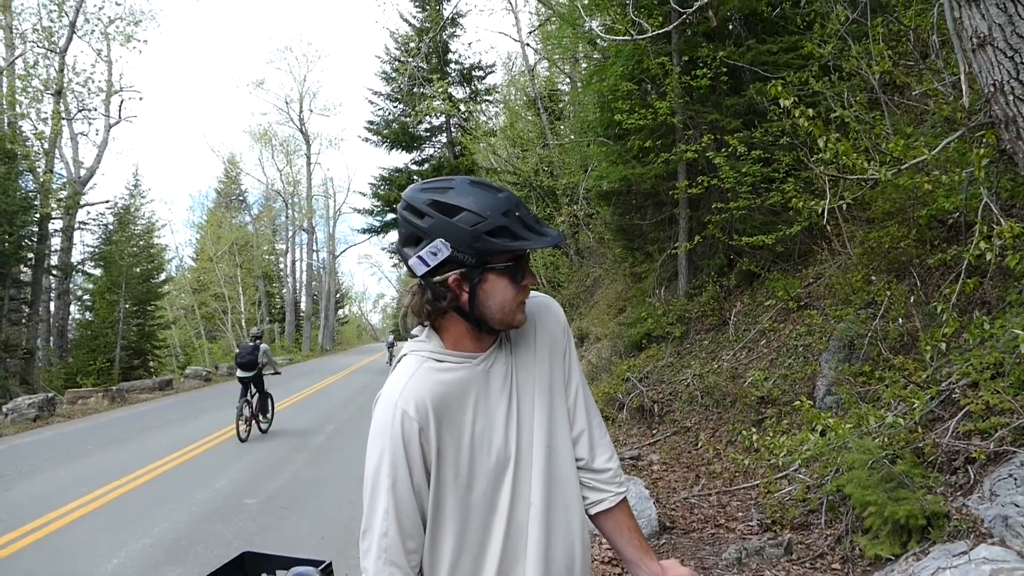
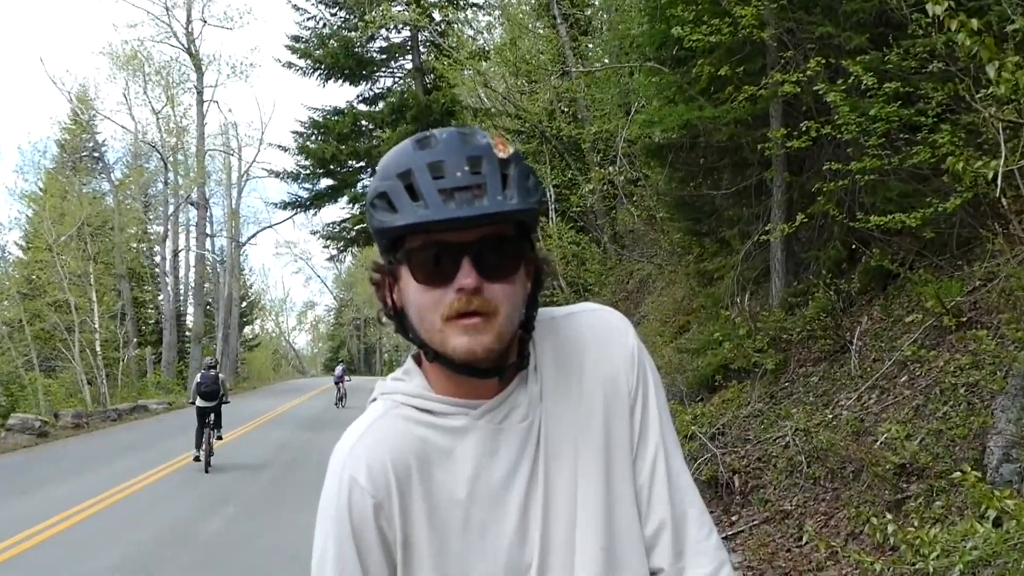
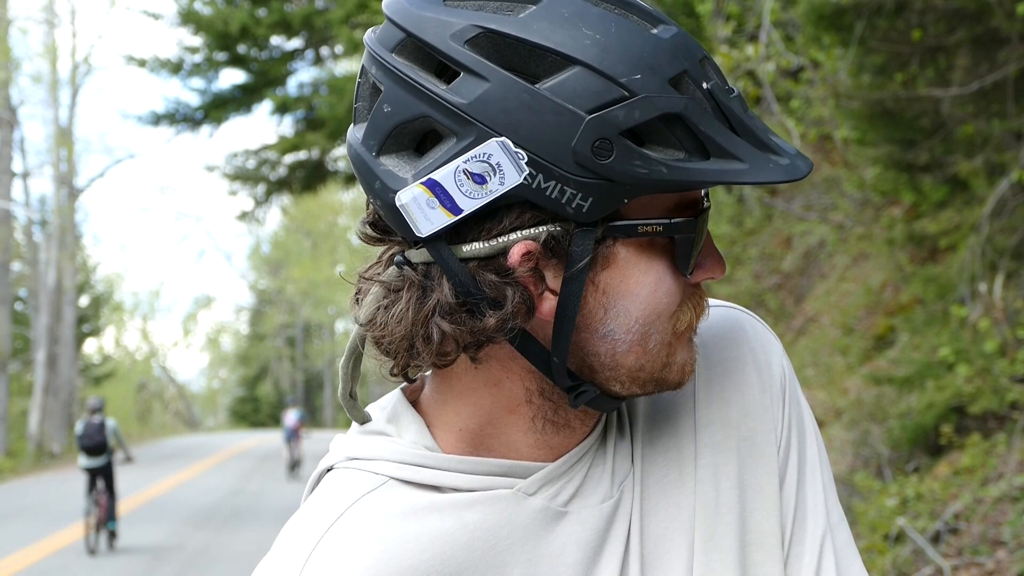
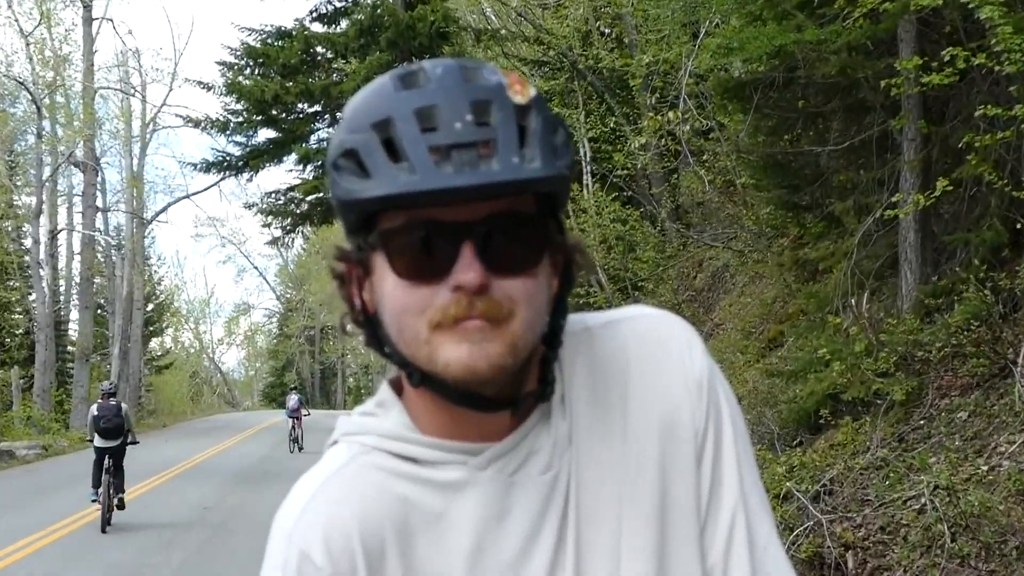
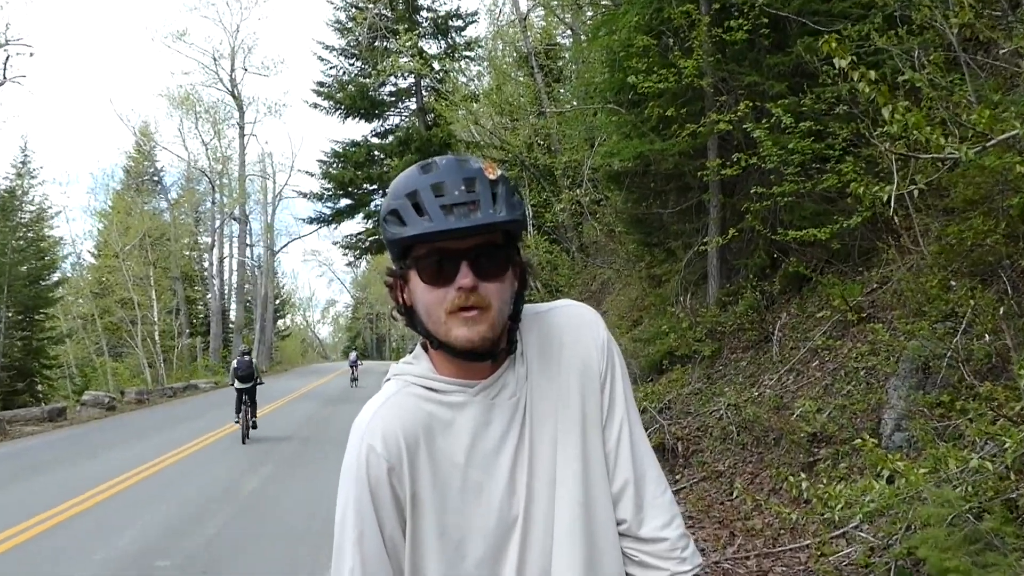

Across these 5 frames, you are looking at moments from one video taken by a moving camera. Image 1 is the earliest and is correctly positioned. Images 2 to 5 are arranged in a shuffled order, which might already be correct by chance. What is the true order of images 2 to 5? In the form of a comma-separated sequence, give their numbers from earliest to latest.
5, 2, 4, 3
